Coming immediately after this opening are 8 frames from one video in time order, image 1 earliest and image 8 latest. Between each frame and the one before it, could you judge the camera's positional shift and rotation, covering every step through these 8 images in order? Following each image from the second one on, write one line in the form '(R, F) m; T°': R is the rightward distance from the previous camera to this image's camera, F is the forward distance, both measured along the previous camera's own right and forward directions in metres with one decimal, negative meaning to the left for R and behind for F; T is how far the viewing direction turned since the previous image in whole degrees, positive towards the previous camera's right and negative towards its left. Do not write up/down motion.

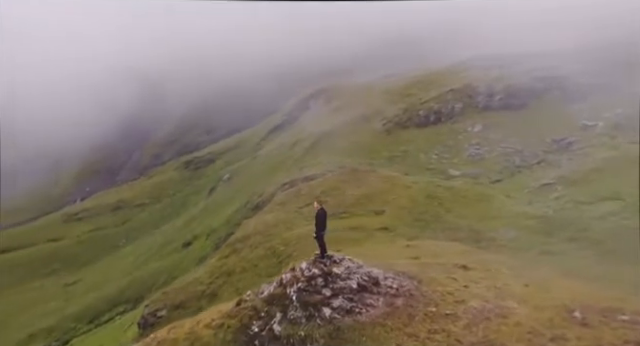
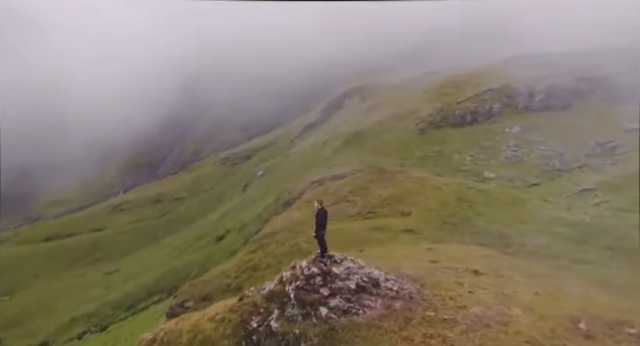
(+1.6, -0.1) m; -5°
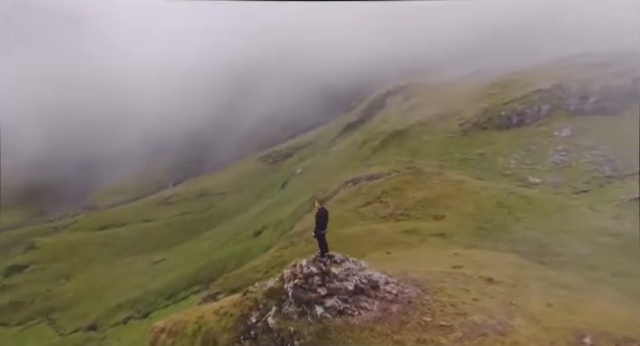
(+2.0, -0.1) m; -5°
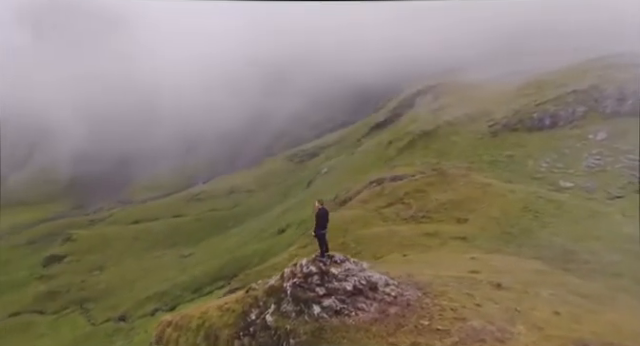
(+1.3, -0.1) m; -4°
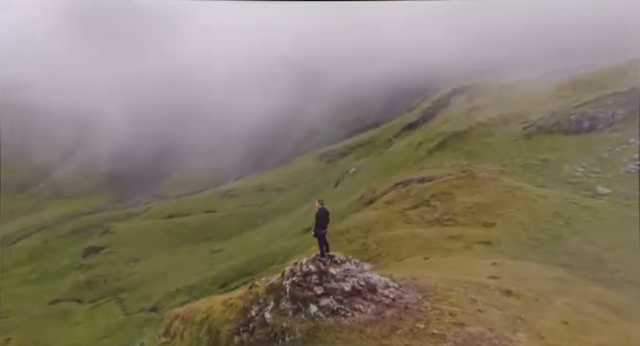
(+1.5, -0.1) m; -4°
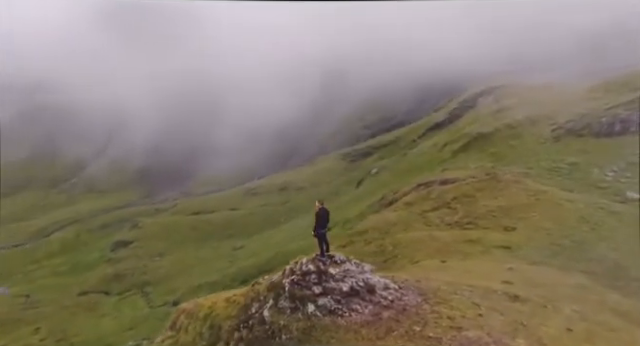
(+1.2, -0.1) m; -3°
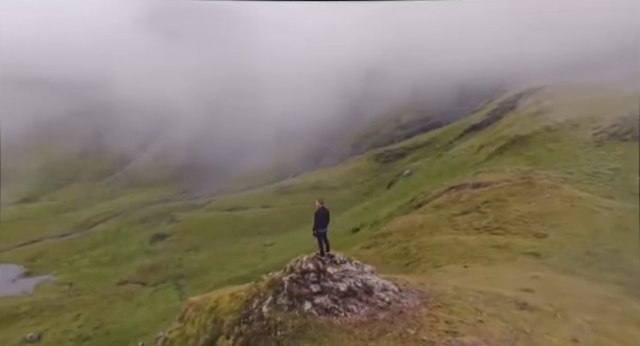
(+1.7, -0.1) m; -4°
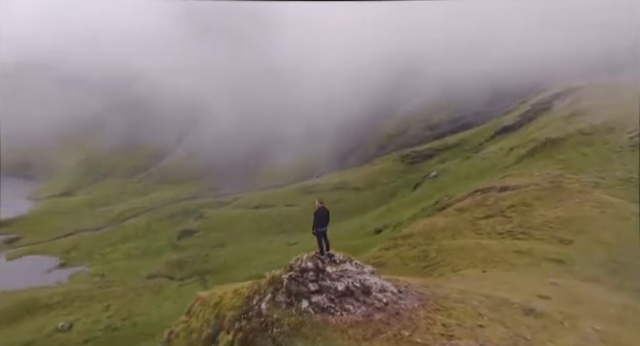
(+1.4, -0.1) m; -4°
